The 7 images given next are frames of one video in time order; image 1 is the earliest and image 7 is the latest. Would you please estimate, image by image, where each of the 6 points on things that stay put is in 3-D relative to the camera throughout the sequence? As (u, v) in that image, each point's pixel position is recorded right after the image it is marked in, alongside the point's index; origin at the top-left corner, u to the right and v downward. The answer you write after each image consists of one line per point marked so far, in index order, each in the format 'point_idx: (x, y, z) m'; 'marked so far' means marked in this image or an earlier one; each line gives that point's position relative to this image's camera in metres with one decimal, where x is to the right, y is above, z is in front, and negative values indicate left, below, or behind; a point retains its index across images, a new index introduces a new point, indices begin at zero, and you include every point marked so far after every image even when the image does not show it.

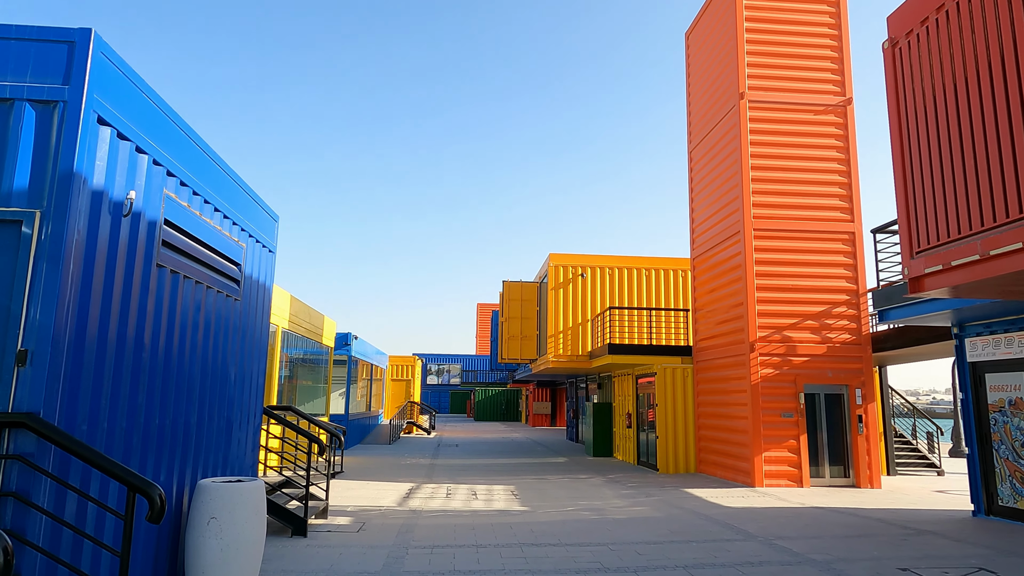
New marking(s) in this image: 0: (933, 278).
0: (+4.1, +0.1, +6.5) m
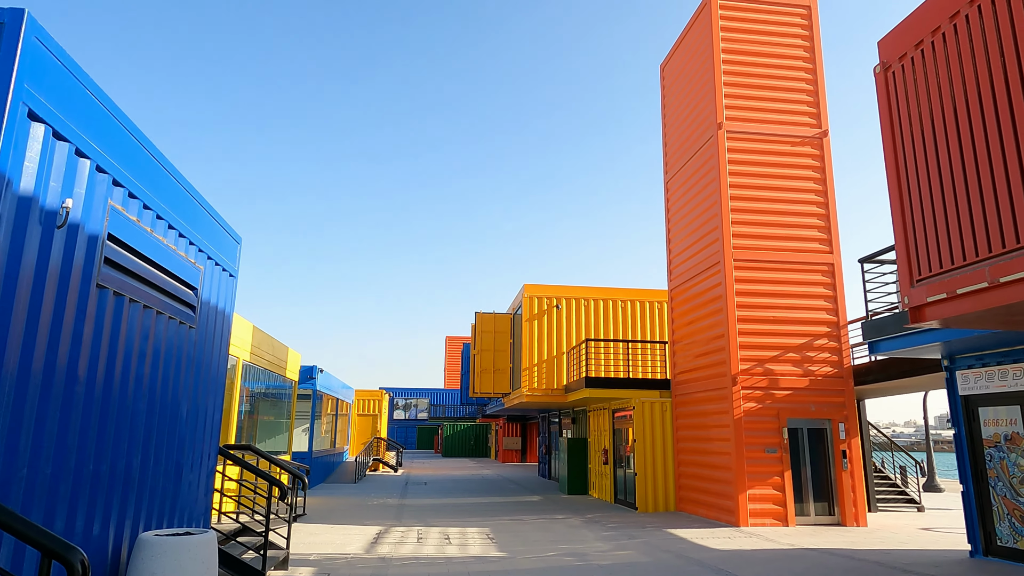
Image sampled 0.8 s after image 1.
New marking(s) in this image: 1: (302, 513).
0: (+3.9, -0.2, +6.2) m
1: (-4.0, -4.3, +12.8) m
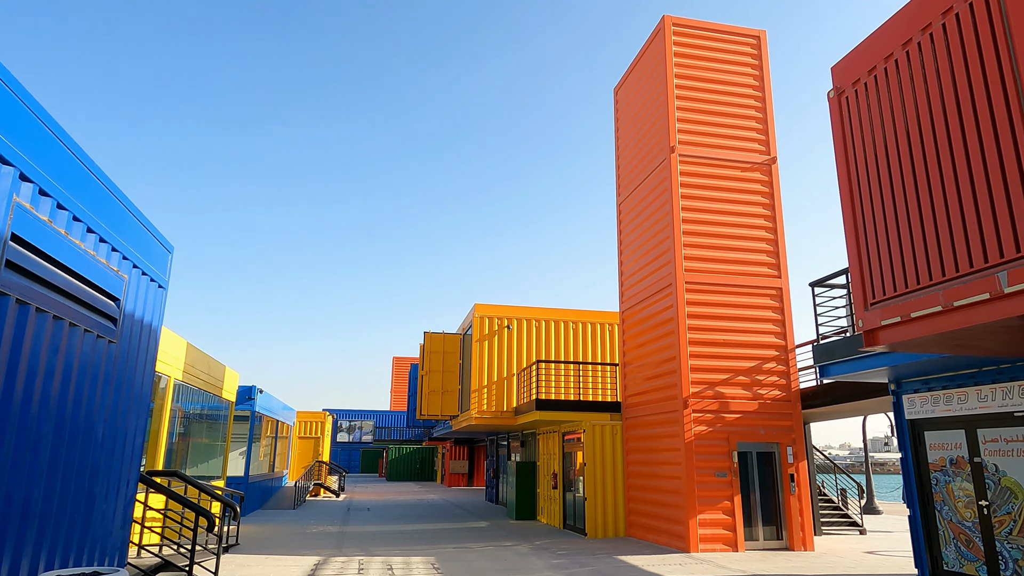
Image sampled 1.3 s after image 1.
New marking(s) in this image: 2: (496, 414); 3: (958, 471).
0: (+3.5, -0.4, +6.2) m
1: (-5.0, -4.6, +12.0) m
2: (-0.4, -3.1, +16.2) m
3: (+5.3, -2.2, +7.8) m
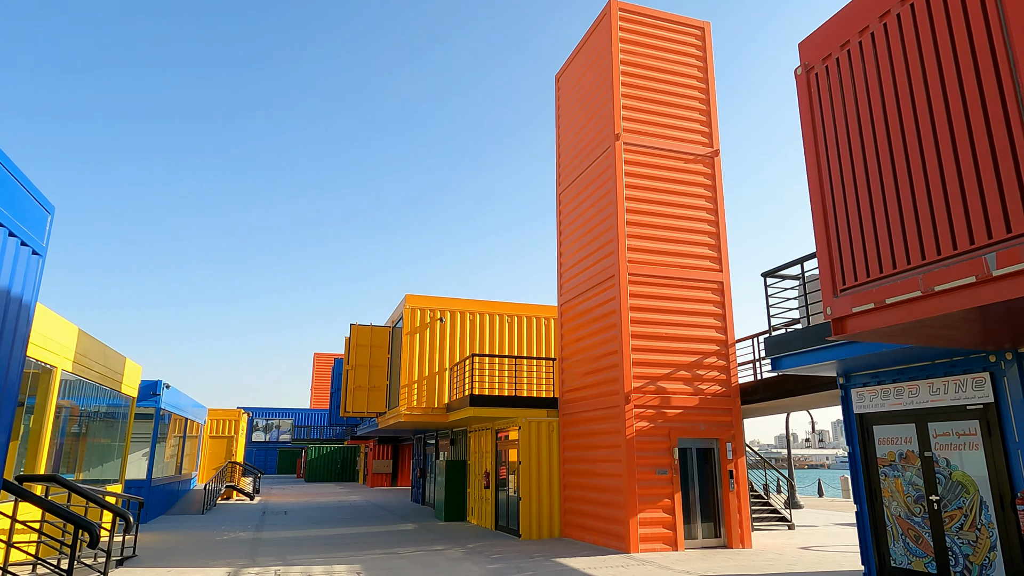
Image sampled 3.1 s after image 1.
0: (+3.1, -0.3, +5.9) m
1: (-6.1, -4.3, +10.7) m
2: (-2.0, -2.8, +15.4) m
3: (+4.6, -2.1, +7.7) m
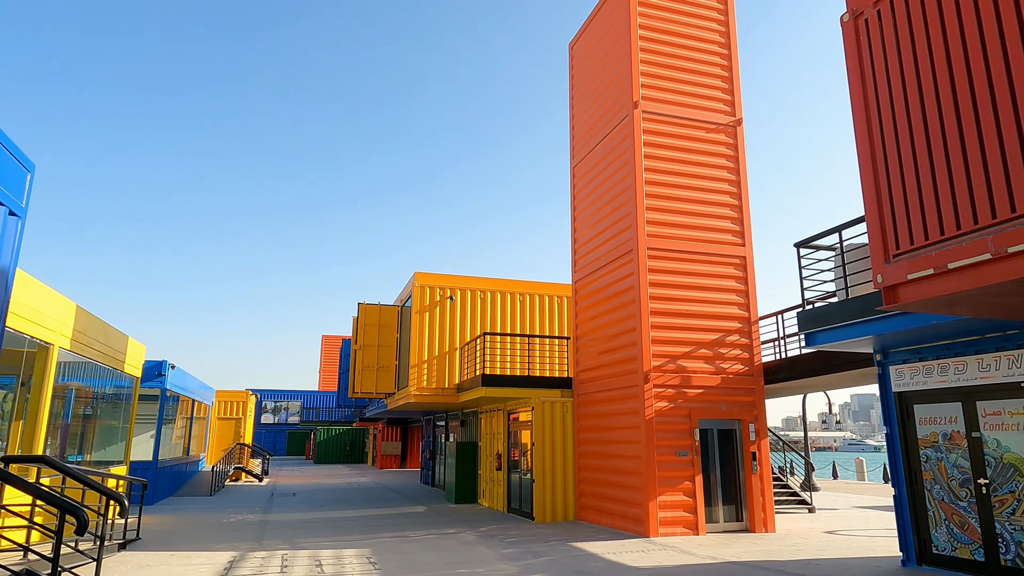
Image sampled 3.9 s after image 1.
0: (+3.2, 0.0, +5.3) m
1: (-5.9, -3.9, +10.4) m
2: (-1.7, -2.3, +15.0) m
3: (+4.8, -1.7, +7.2) m
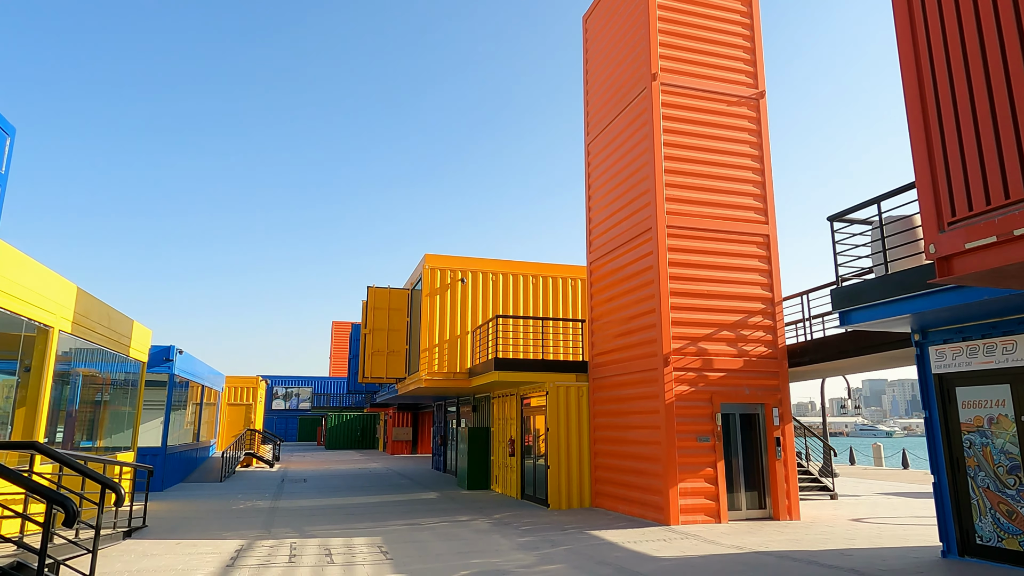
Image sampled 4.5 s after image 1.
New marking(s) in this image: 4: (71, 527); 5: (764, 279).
0: (+3.4, +0.2, +4.9) m
1: (-5.7, -3.6, +10.1) m
2: (-1.4, -1.9, +14.7) m
3: (+5.0, -1.5, +6.8) m
4: (-2.9, -1.6, +4.3) m
5: (+4.4, +0.2, +11.6) m
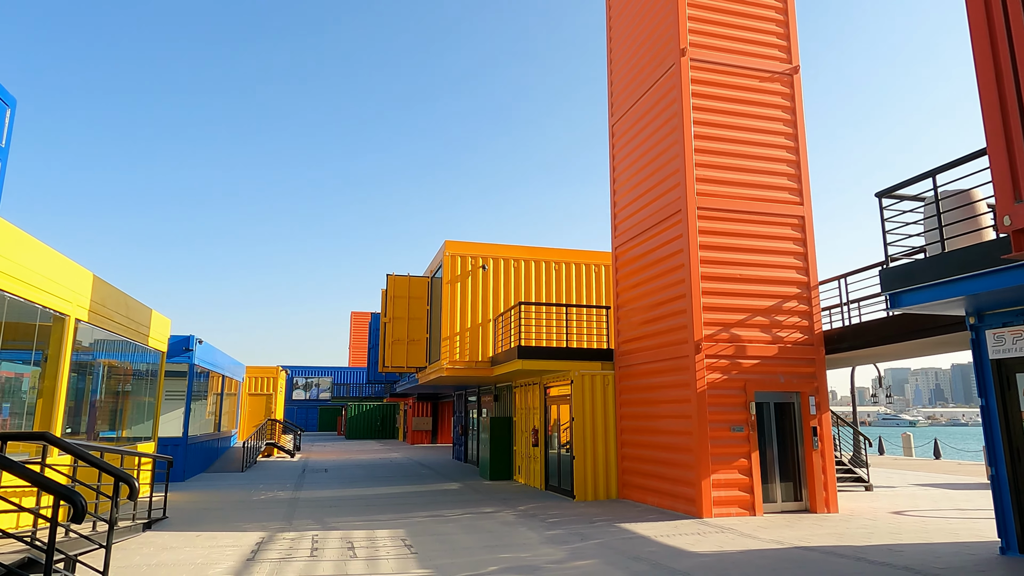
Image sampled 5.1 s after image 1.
0: (+3.6, +0.4, +4.4) m
1: (-5.3, -3.4, +10.0) m
2: (-0.9, -1.7, +14.4) m
3: (+5.2, -1.3, +6.3) m
4: (-2.6, -1.4, +4.1) m
5: (+4.8, +0.4, +11.1) m
